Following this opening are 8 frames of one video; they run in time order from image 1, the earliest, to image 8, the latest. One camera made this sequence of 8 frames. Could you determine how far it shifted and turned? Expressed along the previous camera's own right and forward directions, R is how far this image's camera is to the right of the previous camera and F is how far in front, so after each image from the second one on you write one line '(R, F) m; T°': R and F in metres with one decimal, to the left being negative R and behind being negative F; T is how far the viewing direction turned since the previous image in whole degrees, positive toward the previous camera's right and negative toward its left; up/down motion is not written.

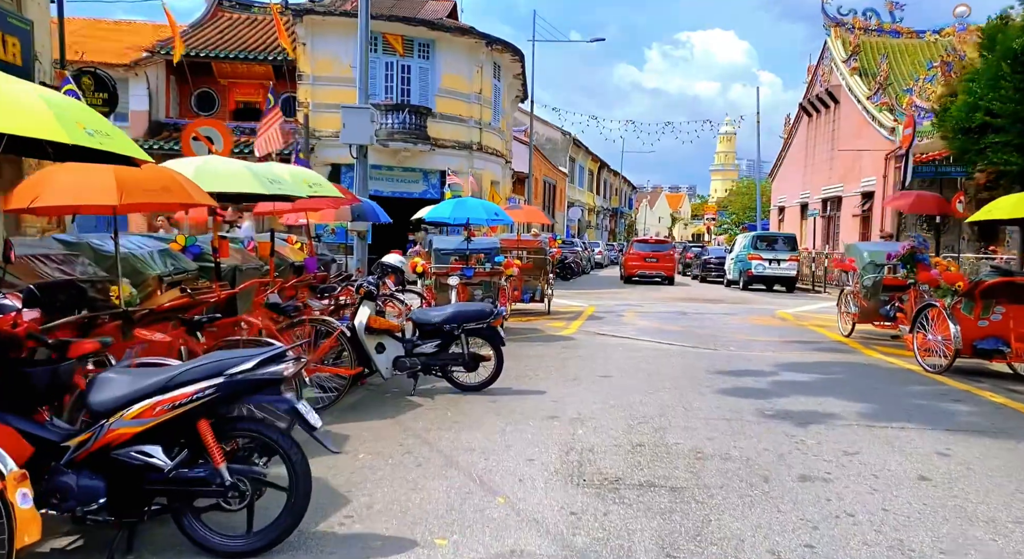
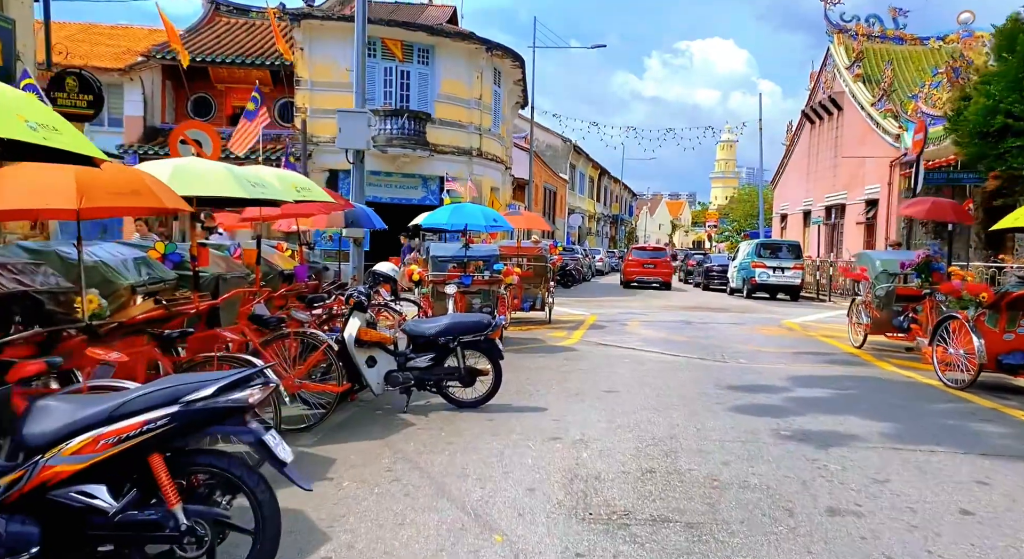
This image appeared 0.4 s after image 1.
(0.0, +0.5) m; 0°
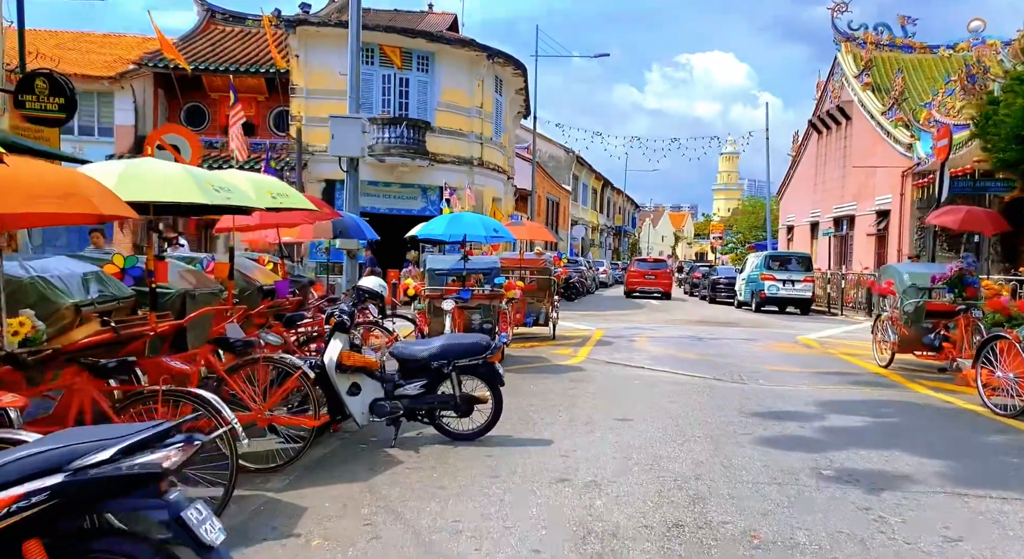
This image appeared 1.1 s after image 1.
(0.0, +0.8) m; 0°
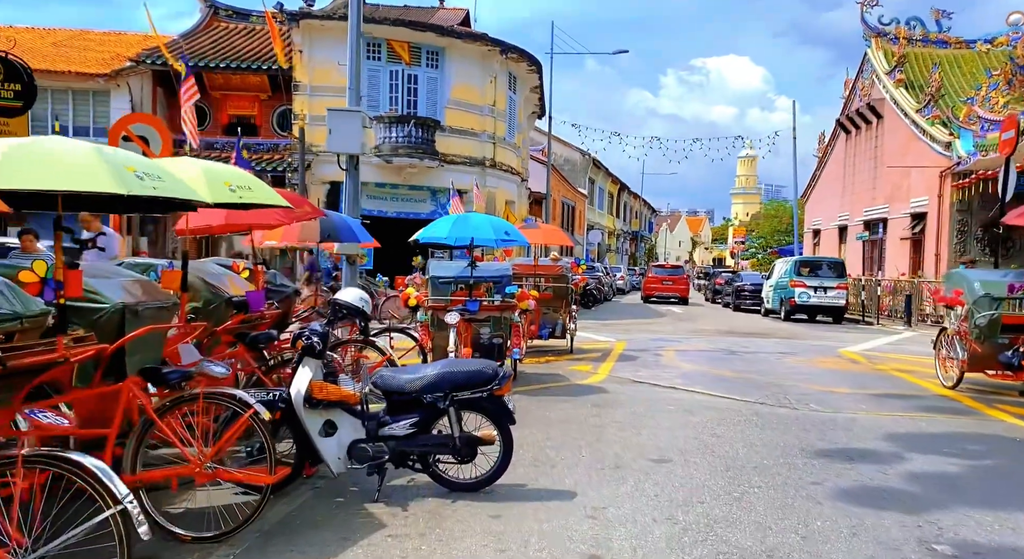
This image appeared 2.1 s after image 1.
(0.0, +1.4) m; -1°
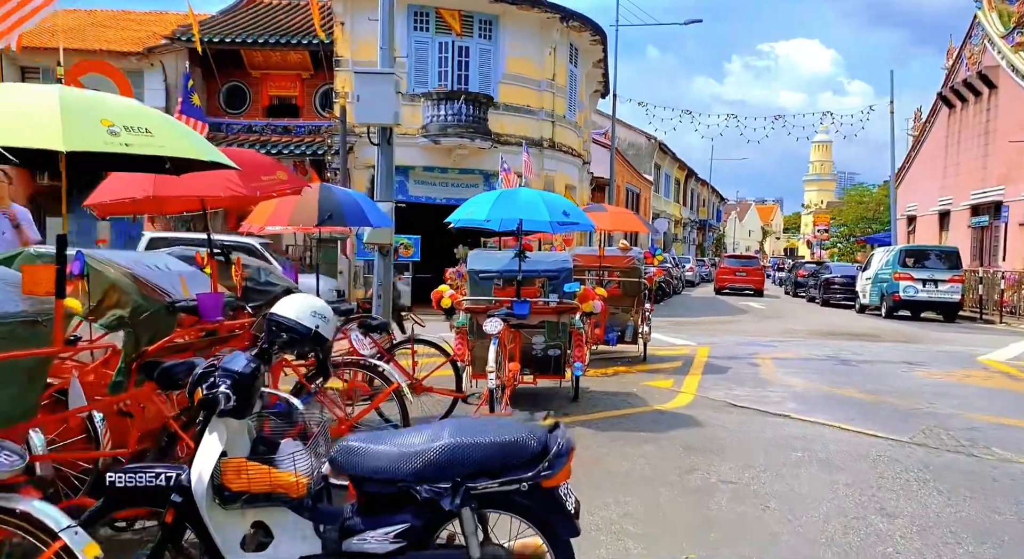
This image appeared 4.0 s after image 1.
(0.0, +2.4) m; -4°
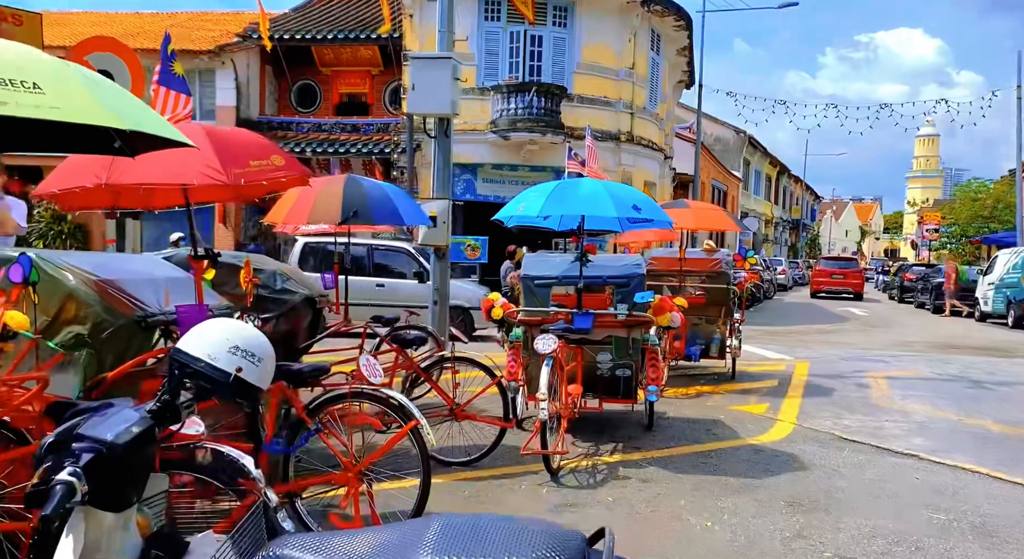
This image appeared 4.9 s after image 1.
(+0.2, +1.2) m; -5°
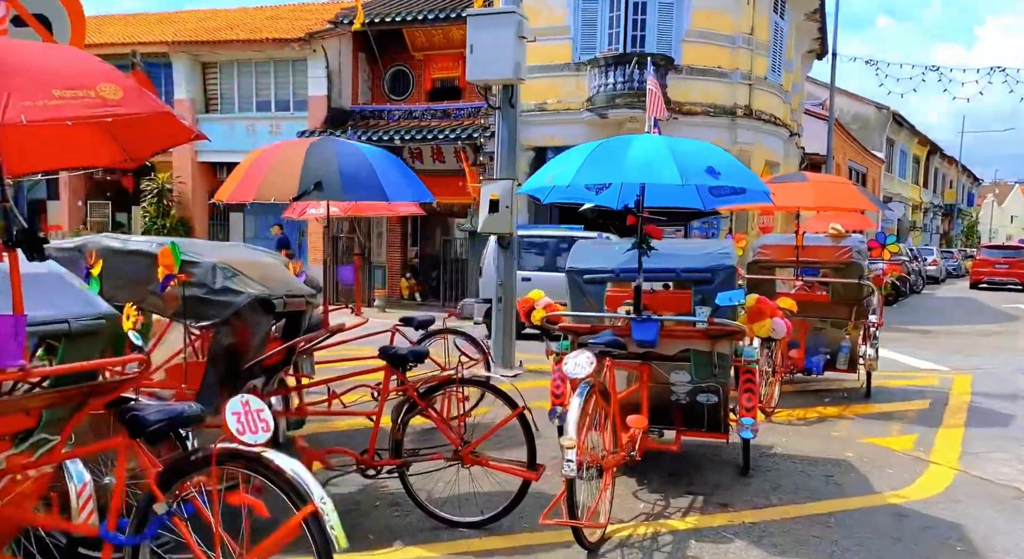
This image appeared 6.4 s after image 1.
(+0.5, +1.7) m; -8°
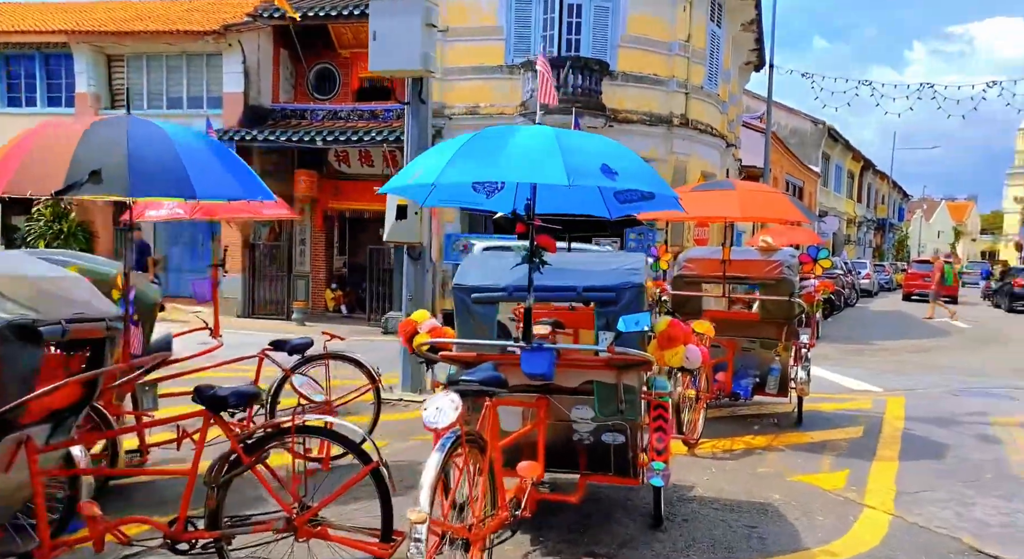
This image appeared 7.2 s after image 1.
(+0.4, +0.8) m; +4°
